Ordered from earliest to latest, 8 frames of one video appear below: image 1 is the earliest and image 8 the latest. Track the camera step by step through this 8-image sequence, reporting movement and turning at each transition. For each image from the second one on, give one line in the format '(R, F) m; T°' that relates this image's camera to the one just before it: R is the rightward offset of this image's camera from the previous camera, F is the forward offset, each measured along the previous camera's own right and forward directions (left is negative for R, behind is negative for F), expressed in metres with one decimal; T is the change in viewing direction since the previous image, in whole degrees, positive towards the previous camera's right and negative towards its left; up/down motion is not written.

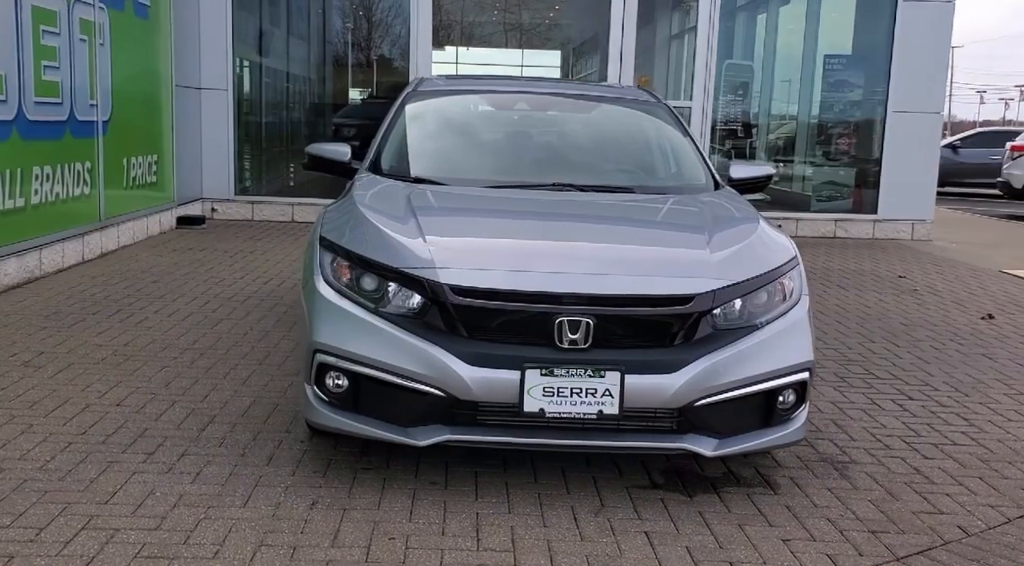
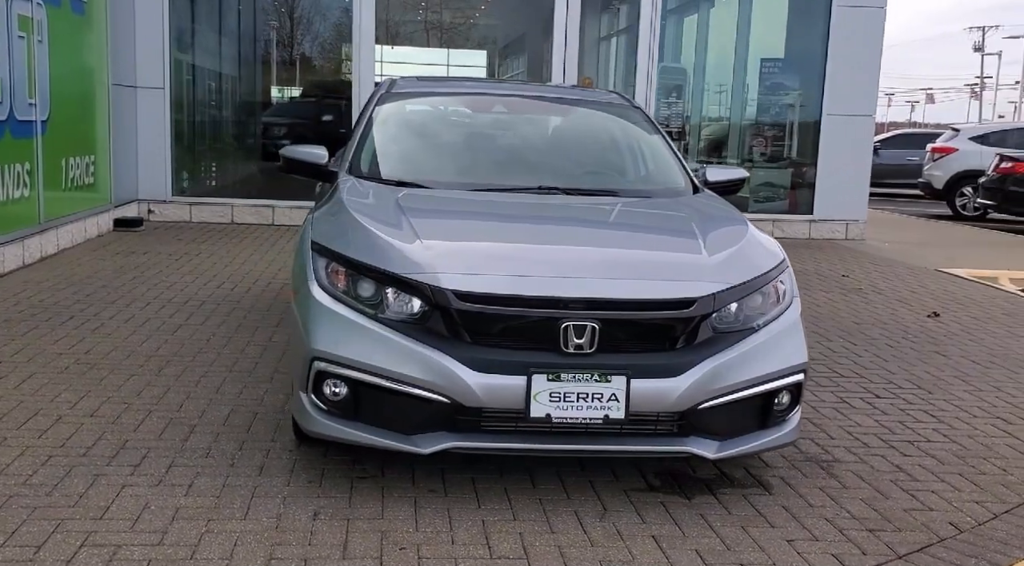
(-0.2, 0.0) m; +4°
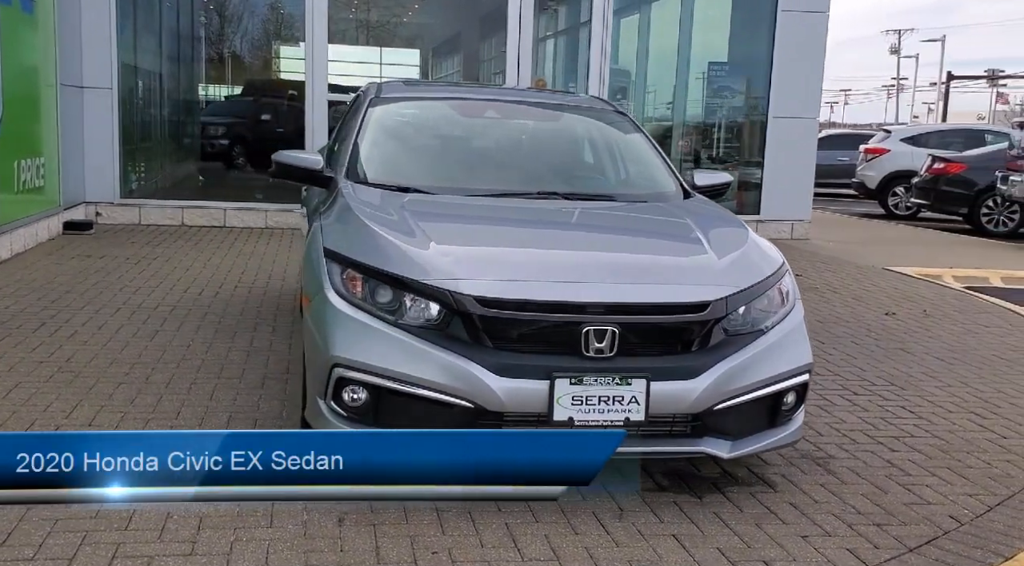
(-0.3, 0.0) m; +4°
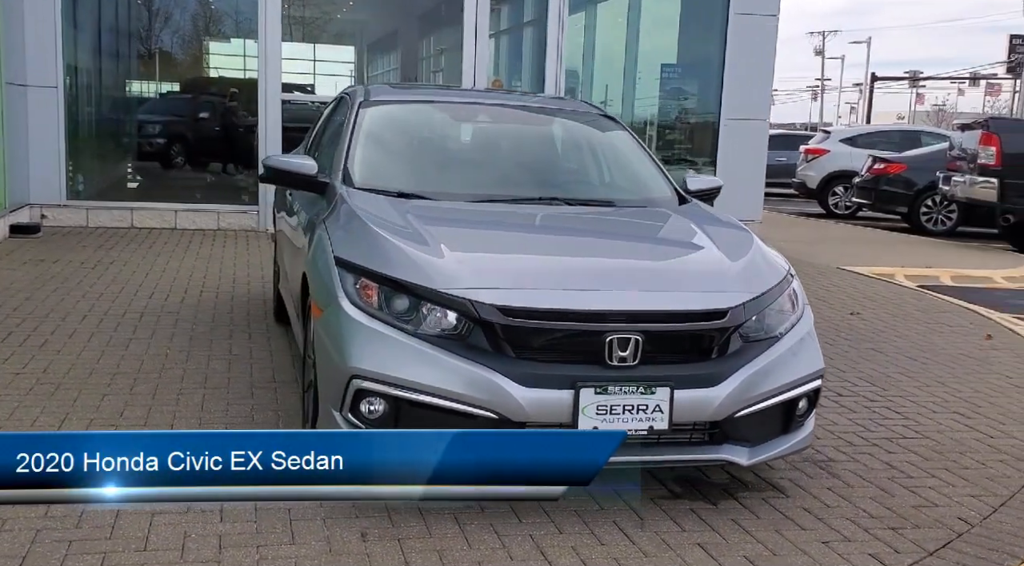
(-0.3, +0.1) m; +3°
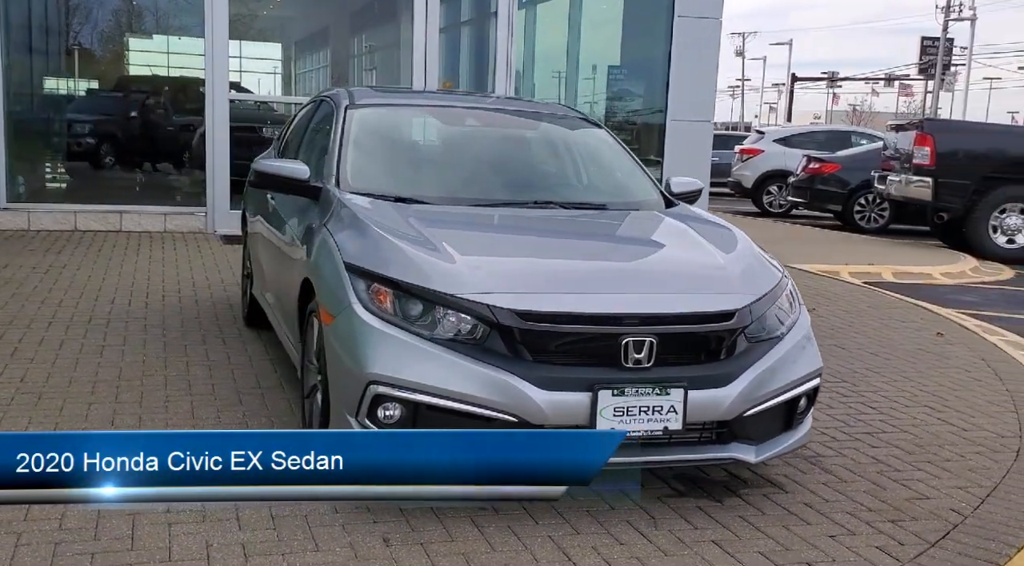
(-0.3, 0.0) m; +4°
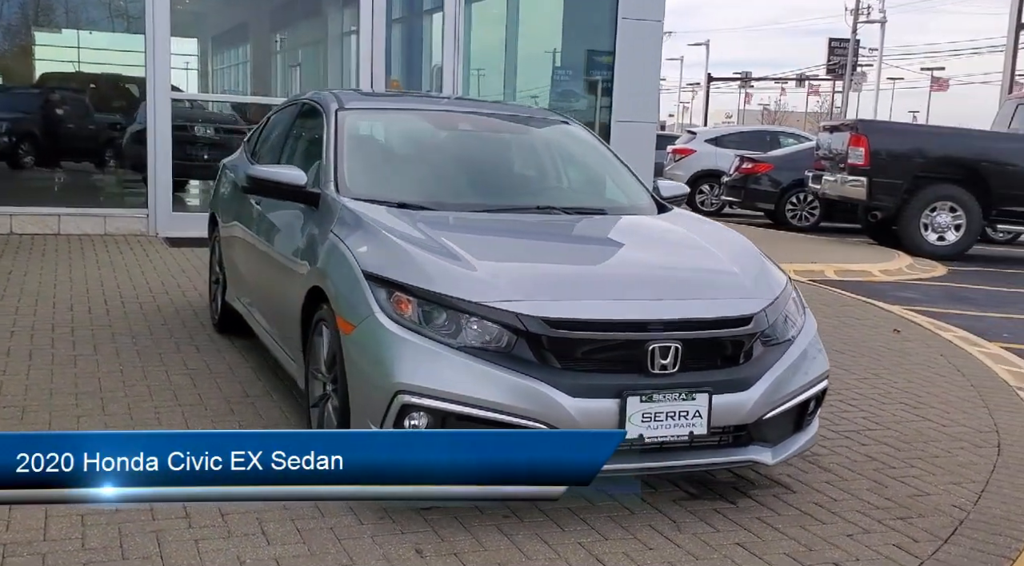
(-0.3, 0.0) m; +4°
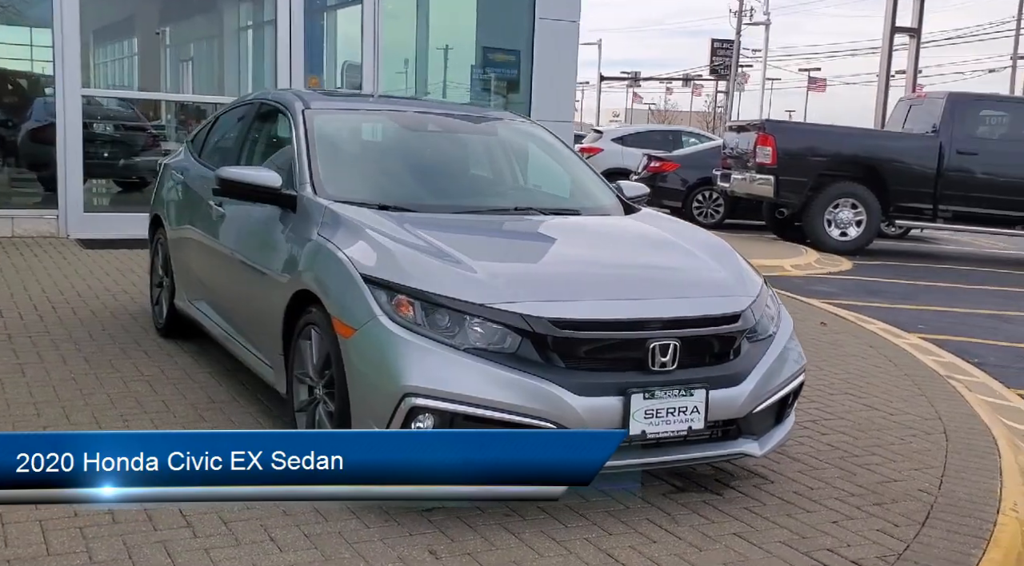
(-0.3, 0.0) m; +6°
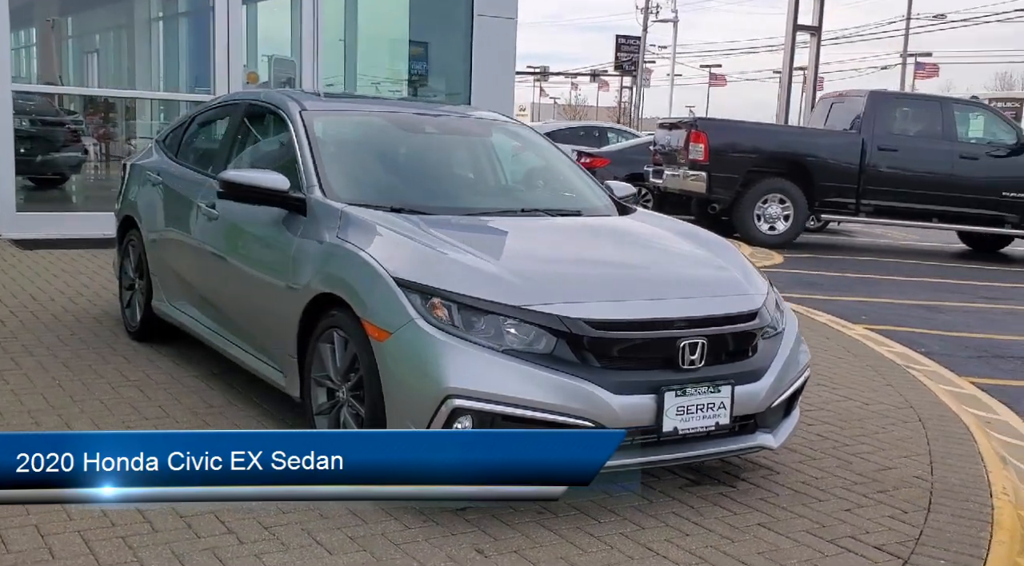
(-0.4, 0.0) m; +5°
